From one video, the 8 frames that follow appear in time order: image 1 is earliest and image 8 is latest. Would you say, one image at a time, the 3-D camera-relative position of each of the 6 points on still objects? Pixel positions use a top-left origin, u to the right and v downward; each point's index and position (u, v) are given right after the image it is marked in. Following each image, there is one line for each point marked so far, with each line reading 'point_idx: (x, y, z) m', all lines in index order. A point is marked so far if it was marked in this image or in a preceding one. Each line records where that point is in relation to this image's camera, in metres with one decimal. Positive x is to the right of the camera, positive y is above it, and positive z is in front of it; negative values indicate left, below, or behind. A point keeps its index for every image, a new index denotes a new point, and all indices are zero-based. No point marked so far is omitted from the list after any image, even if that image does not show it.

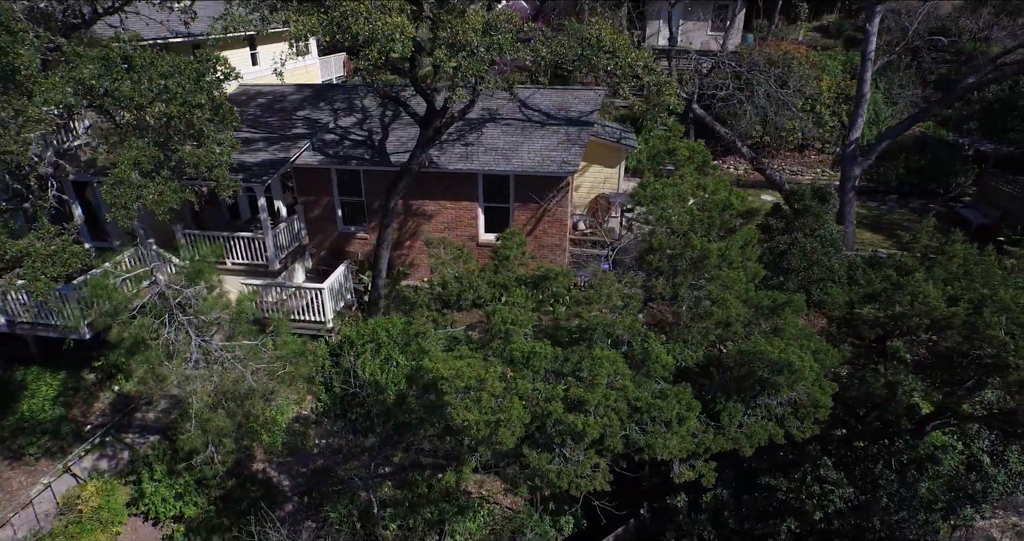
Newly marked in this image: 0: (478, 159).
0: (-0.7, +2.3, +12.2) m
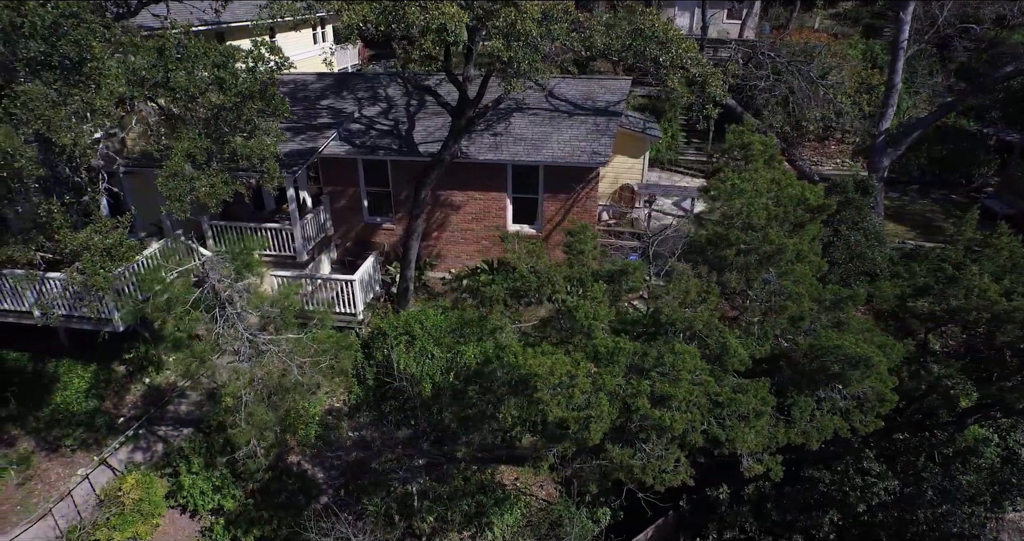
0: (-0.1, +2.5, +12.1) m
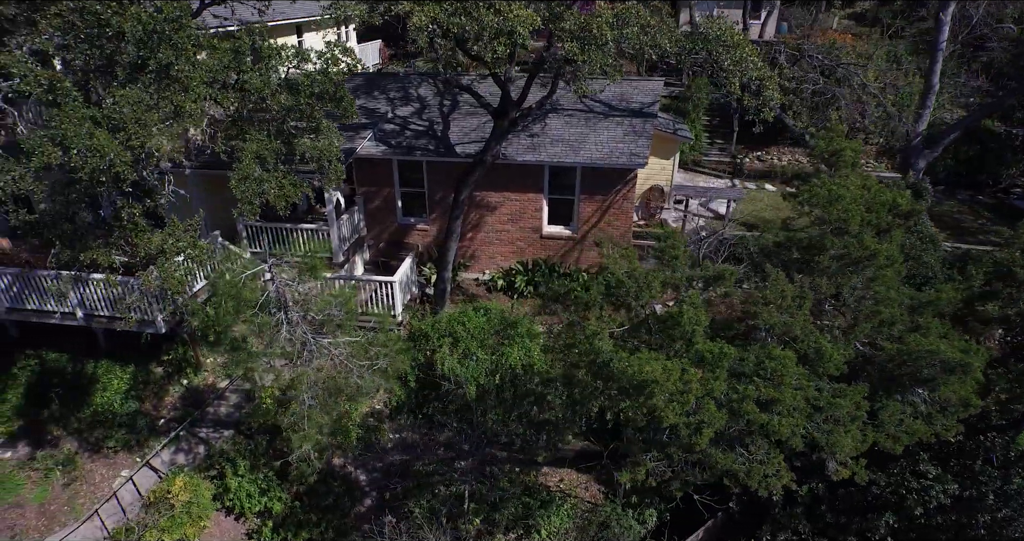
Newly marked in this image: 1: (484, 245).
0: (+0.7, +2.4, +12.1) m
1: (-0.6, +0.6, +13.2) m
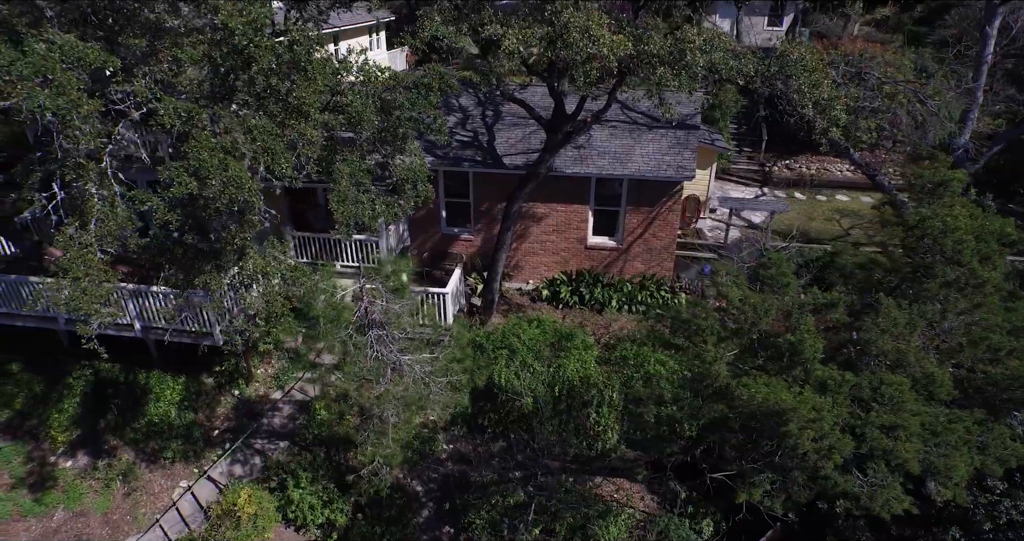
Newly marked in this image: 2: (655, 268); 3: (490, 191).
0: (+1.7, +2.2, +12.2) m
1: (+0.4, +0.3, +13.3) m
2: (+3.2, +0.1, +13.1) m
3: (-0.5, +1.7, +12.9) m
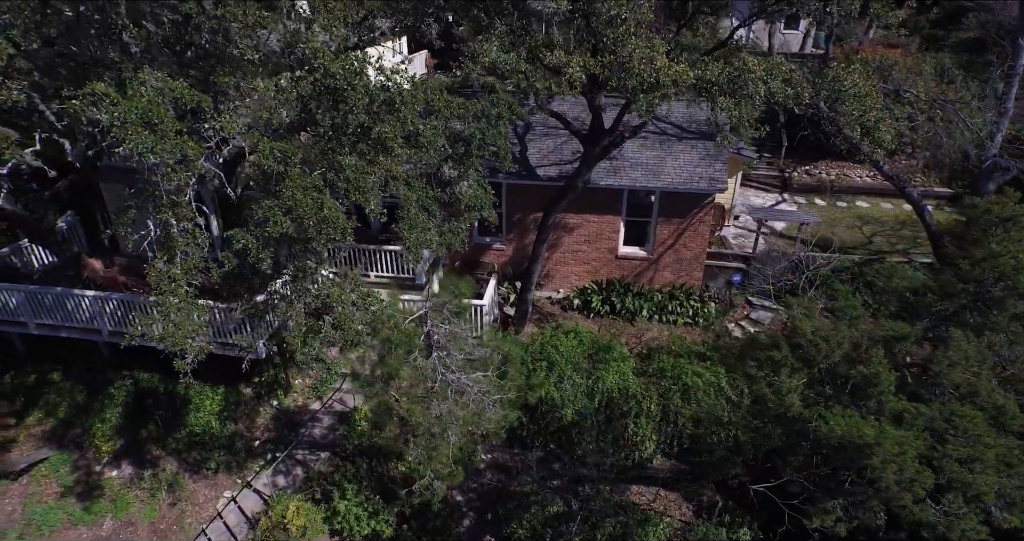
0: (+2.4, +2.0, +12.3) m
1: (+1.1, +0.1, +13.4) m
2: (+3.9, -0.1, +13.3) m
3: (+0.2, +1.5, +13.0) m
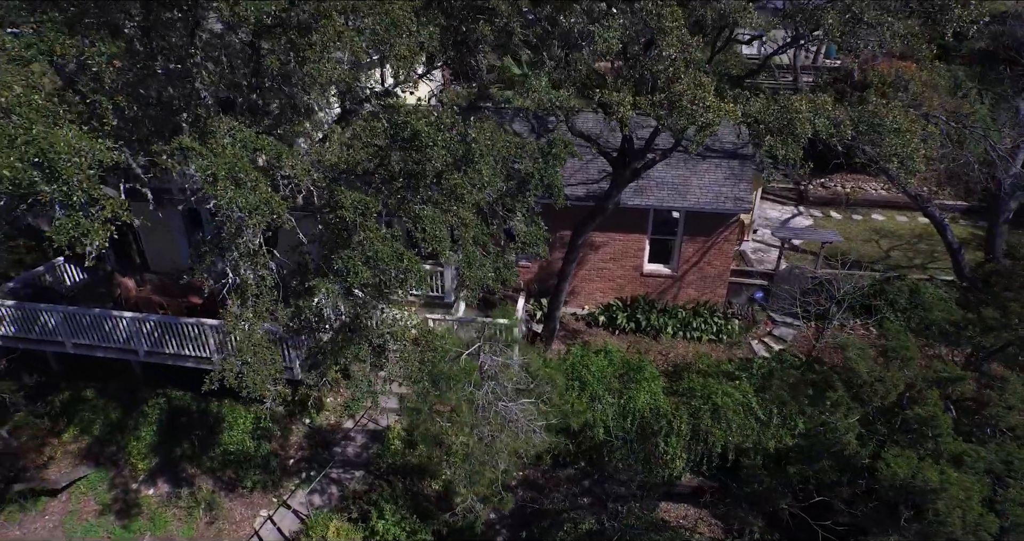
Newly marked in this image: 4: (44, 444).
0: (+3.0, +1.6, +12.4) m
1: (+1.7, -0.3, +13.6) m
2: (+4.4, -0.5, +13.4) m
3: (+0.8, +1.1, +13.2) m
4: (-9.2, -3.4, +11.6) m
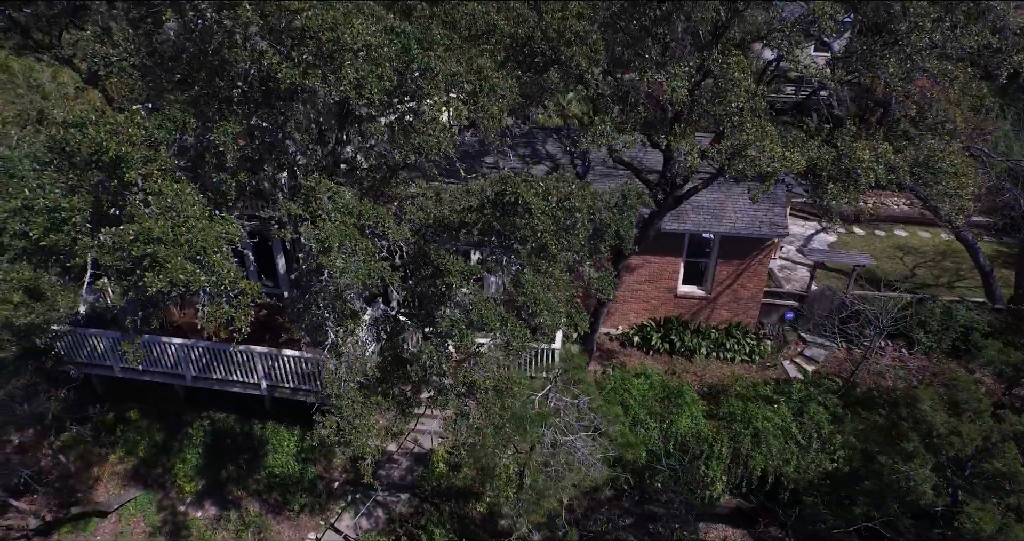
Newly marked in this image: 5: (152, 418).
0: (+3.8, +1.1, +12.6) m
1: (+2.5, -0.7, +13.7) m
2: (+5.3, -1.0, +13.6) m
3: (+1.6, +0.6, +13.3) m
4: (-8.4, -3.9, +11.8) m
5: (-7.3, -3.0, +12.1) m
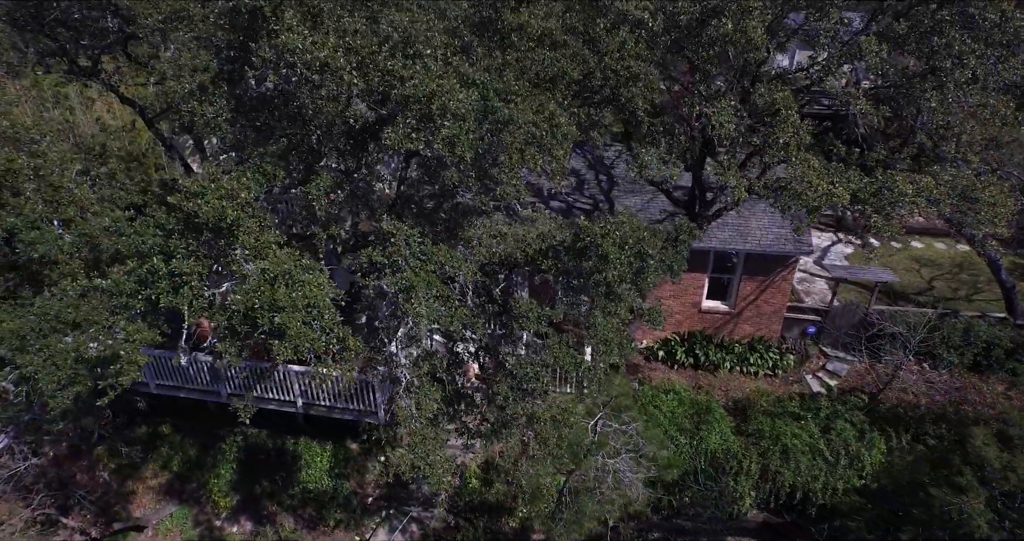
0: (+4.4, +0.8, +12.8) m
1: (+3.1, -1.1, +13.9) m
2: (+5.9, -1.4, +13.8) m
3: (+2.2, +0.3, +13.5) m
4: (-7.8, -4.2, +11.9) m
5: (-6.7, -3.4, +12.3) m
